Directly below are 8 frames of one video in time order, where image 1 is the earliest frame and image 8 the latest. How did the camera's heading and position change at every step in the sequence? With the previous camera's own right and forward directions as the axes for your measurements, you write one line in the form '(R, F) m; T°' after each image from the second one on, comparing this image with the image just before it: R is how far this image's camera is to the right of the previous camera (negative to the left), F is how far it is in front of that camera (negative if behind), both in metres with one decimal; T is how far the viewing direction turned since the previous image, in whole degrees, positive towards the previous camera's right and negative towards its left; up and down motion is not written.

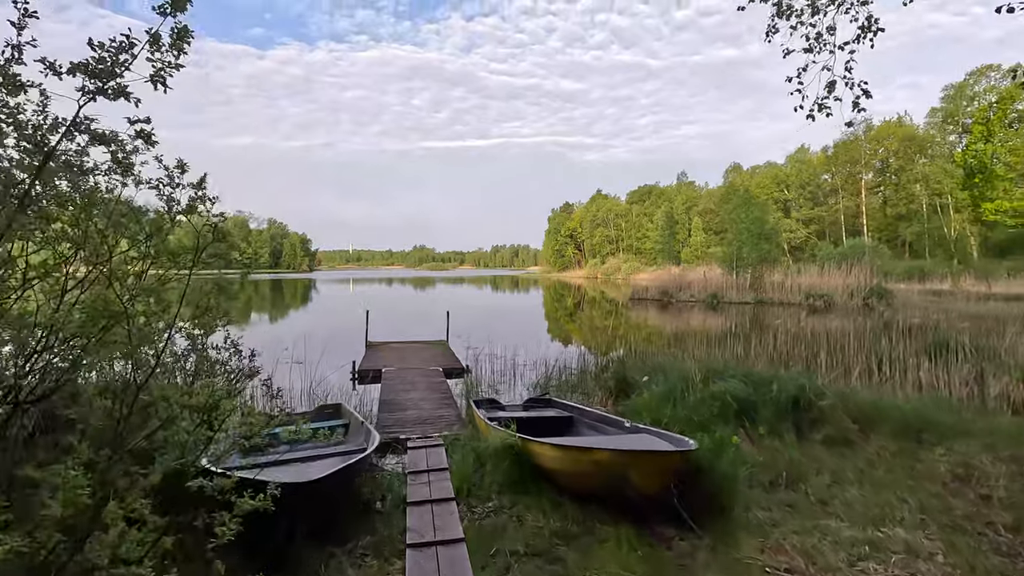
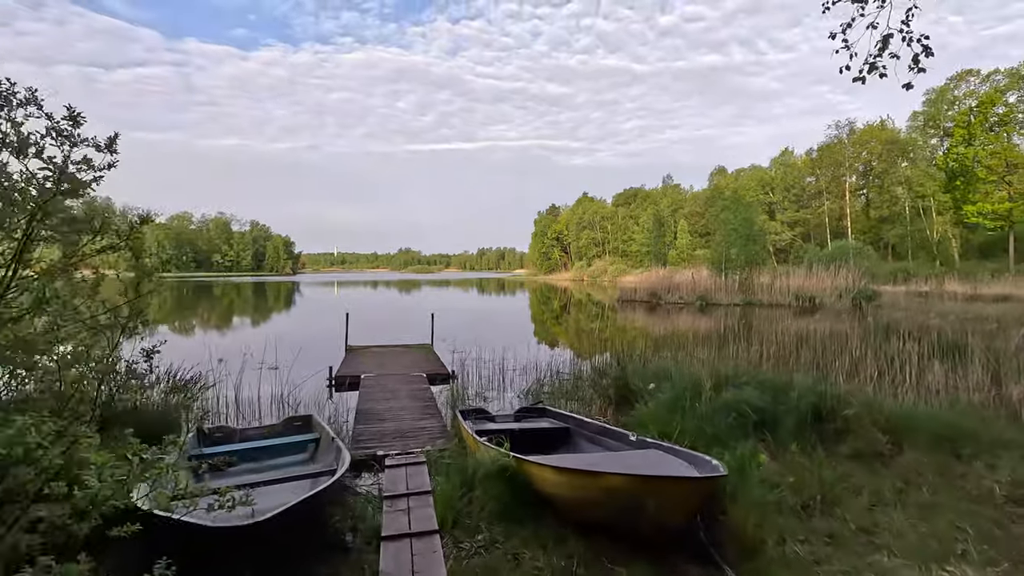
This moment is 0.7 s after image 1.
(0.0, +0.5) m; +1°
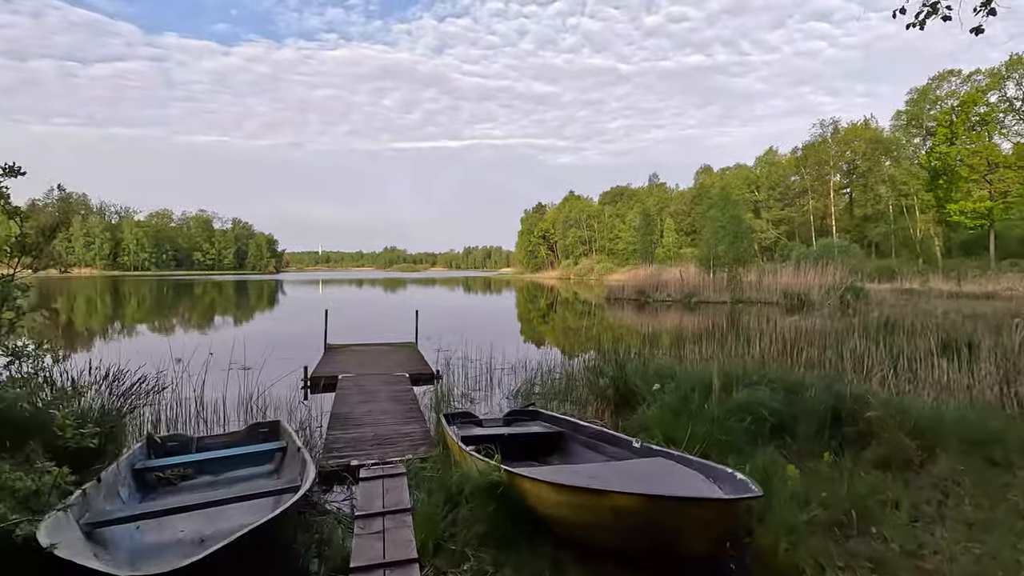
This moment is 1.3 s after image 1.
(0.0, +0.4) m; +1°
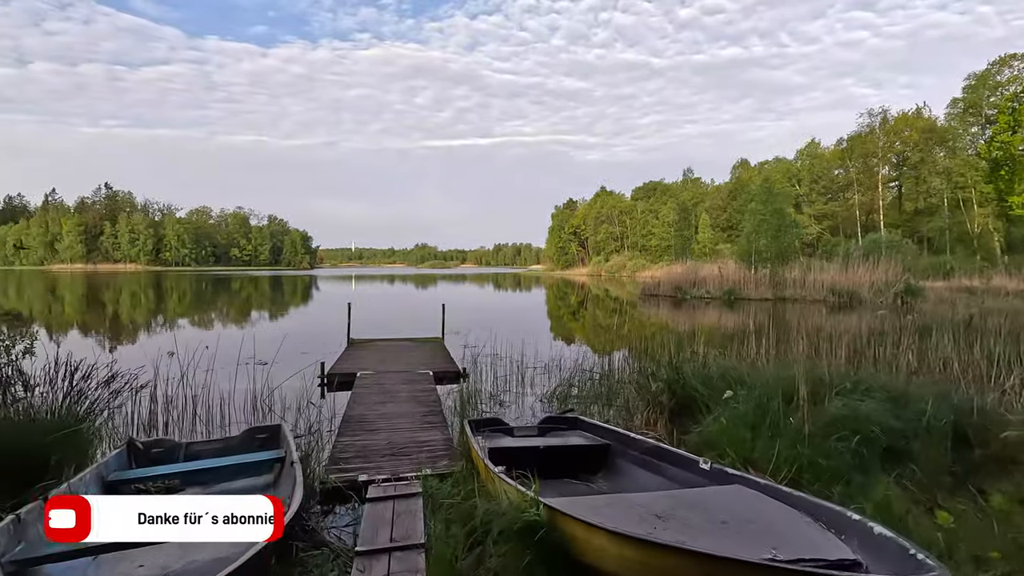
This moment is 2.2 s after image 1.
(0.0, +0.6) m; -3°
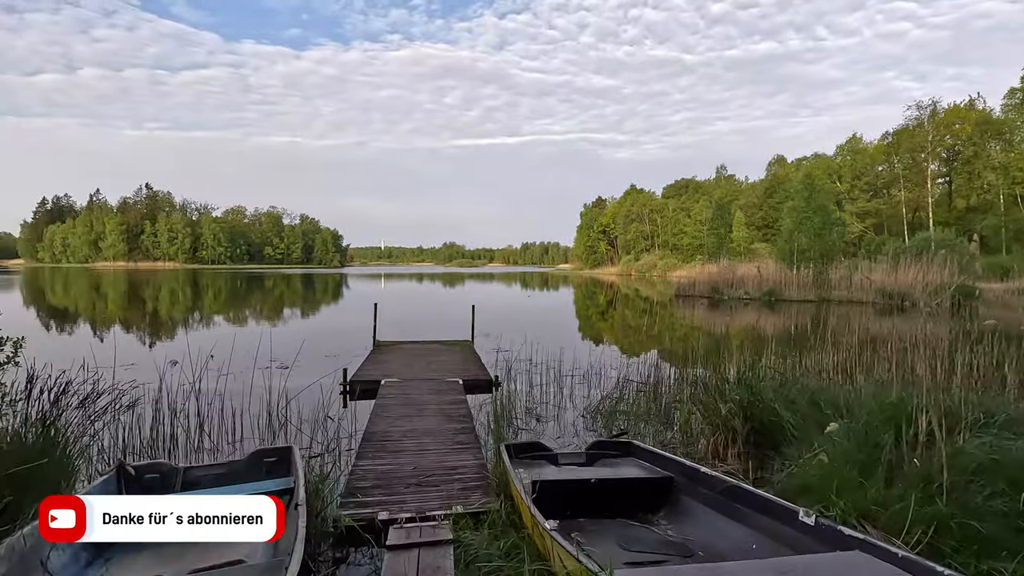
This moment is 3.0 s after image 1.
(-0.1, +0.5) m; -3°
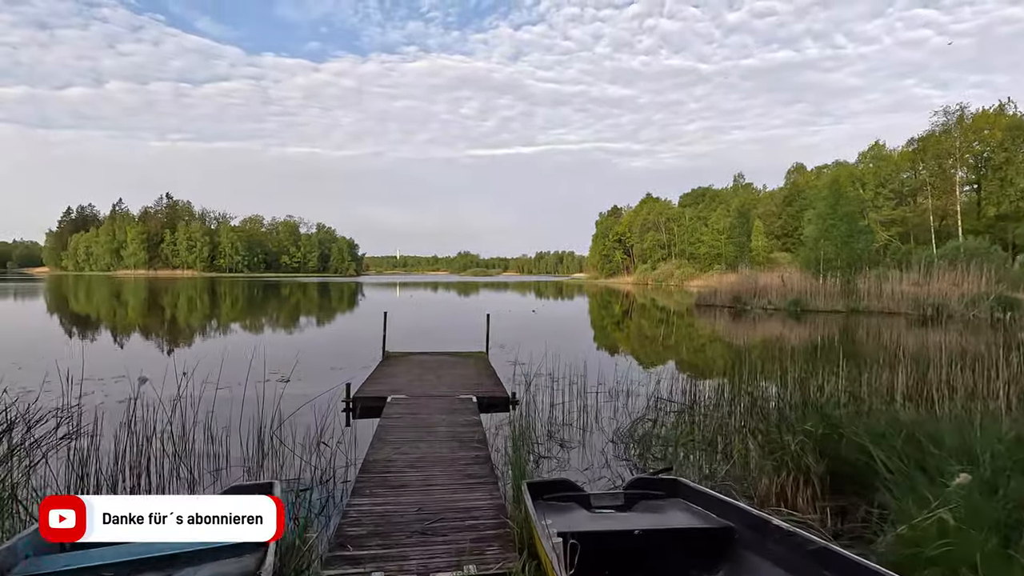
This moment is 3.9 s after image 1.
(0.0, +0.5) m; -2°
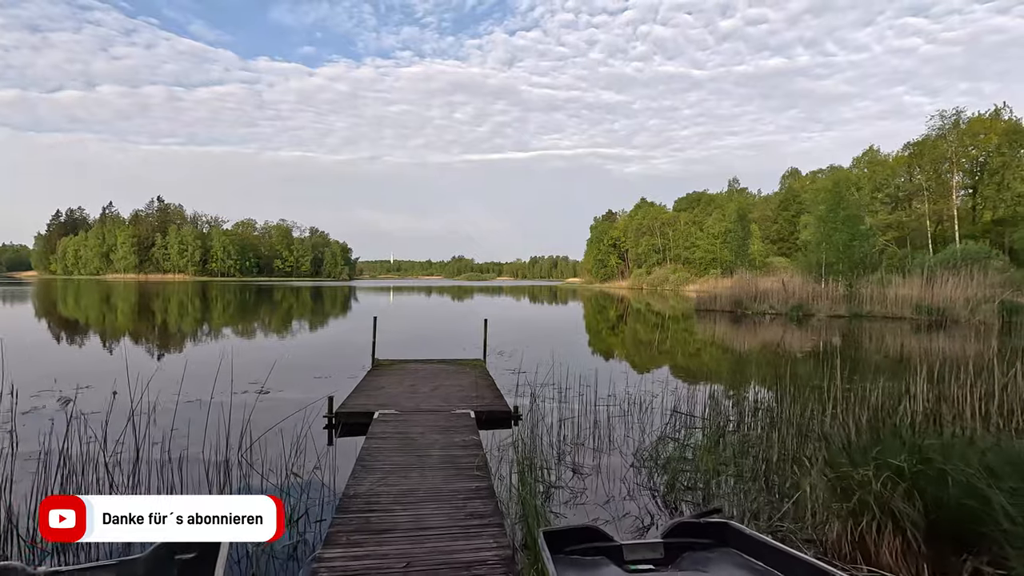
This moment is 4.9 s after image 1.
(-0.1, +0.5) m; +1°
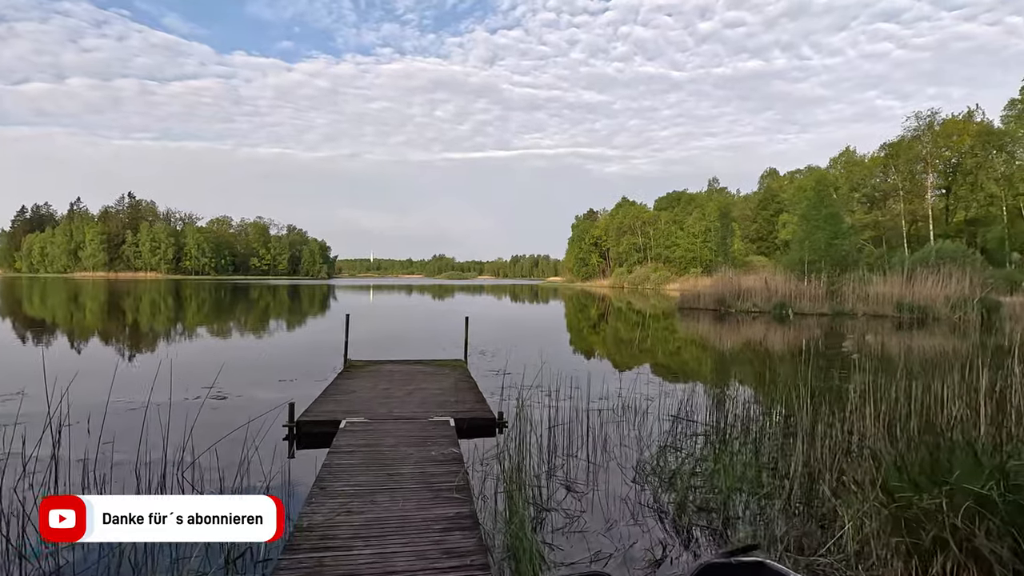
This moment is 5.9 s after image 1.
(0.0, +0.5) m; +2°
